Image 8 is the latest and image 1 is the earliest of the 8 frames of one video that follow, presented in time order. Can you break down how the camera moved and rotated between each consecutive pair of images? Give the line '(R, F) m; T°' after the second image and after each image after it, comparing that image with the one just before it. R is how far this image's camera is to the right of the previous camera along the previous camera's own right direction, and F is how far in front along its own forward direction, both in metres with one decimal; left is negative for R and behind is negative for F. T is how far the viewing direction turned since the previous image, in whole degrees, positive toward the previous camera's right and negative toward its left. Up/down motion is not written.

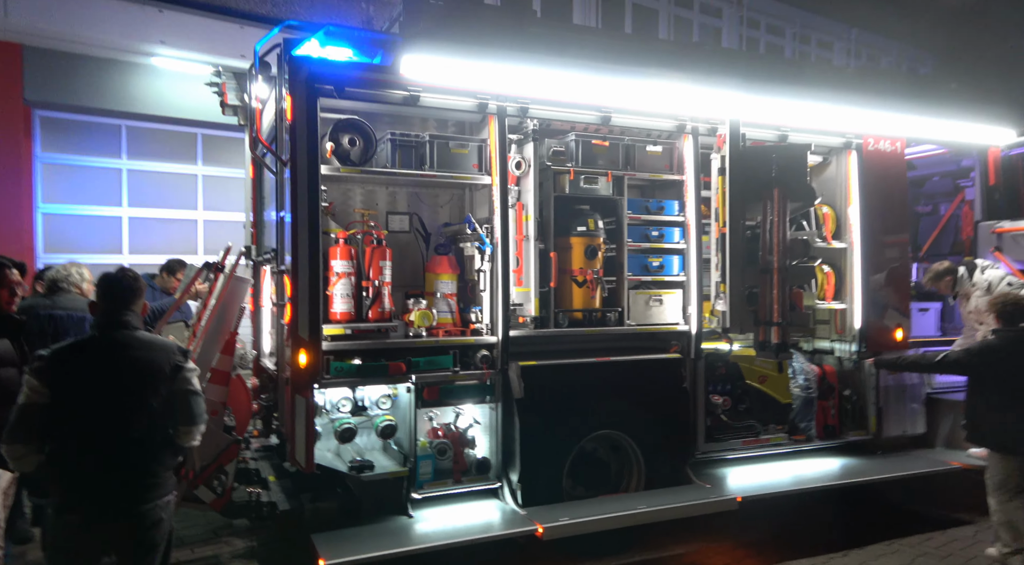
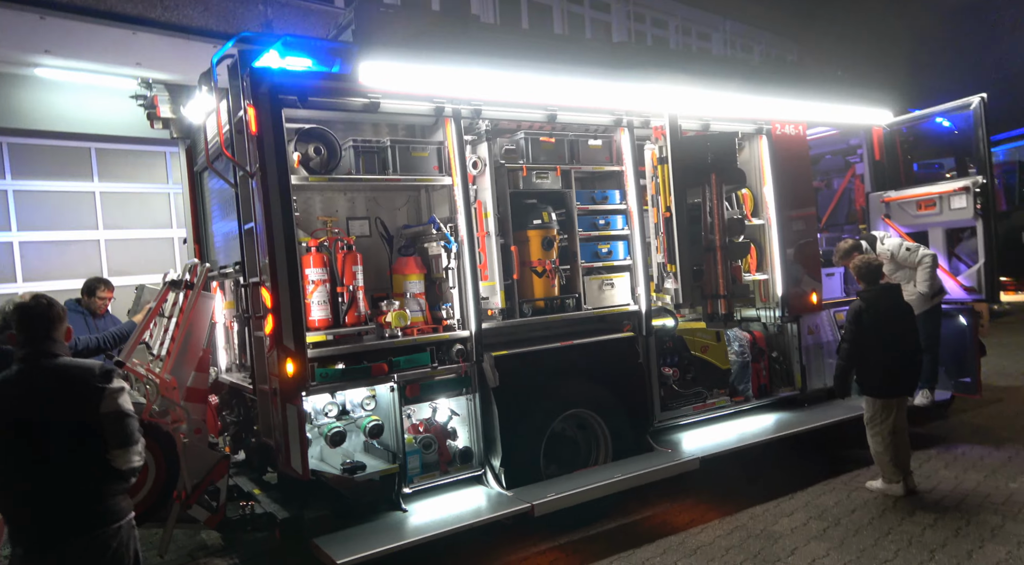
(-0.4, -0.2) m; +8°
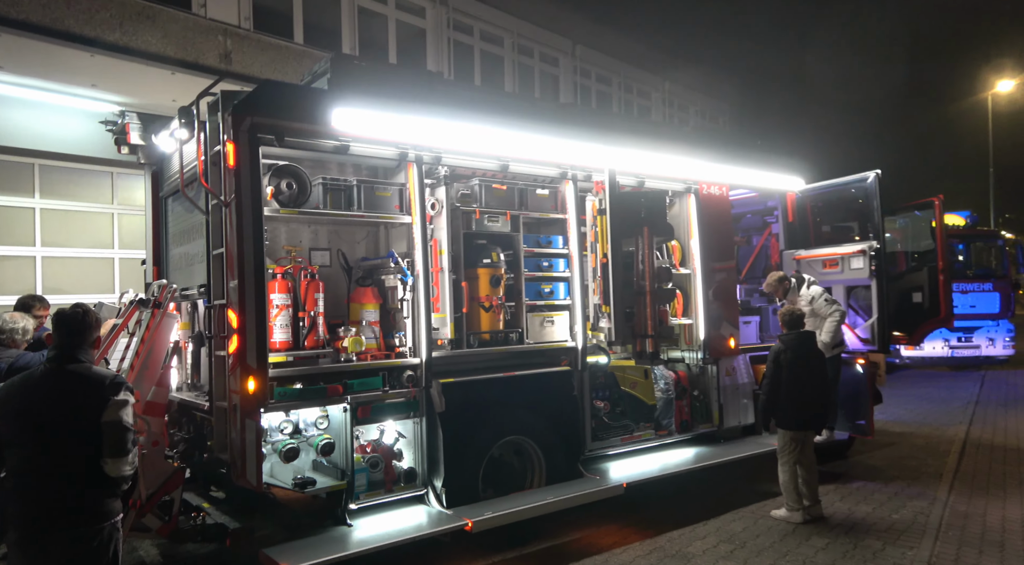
(-0.1, -0.4) m; +5°
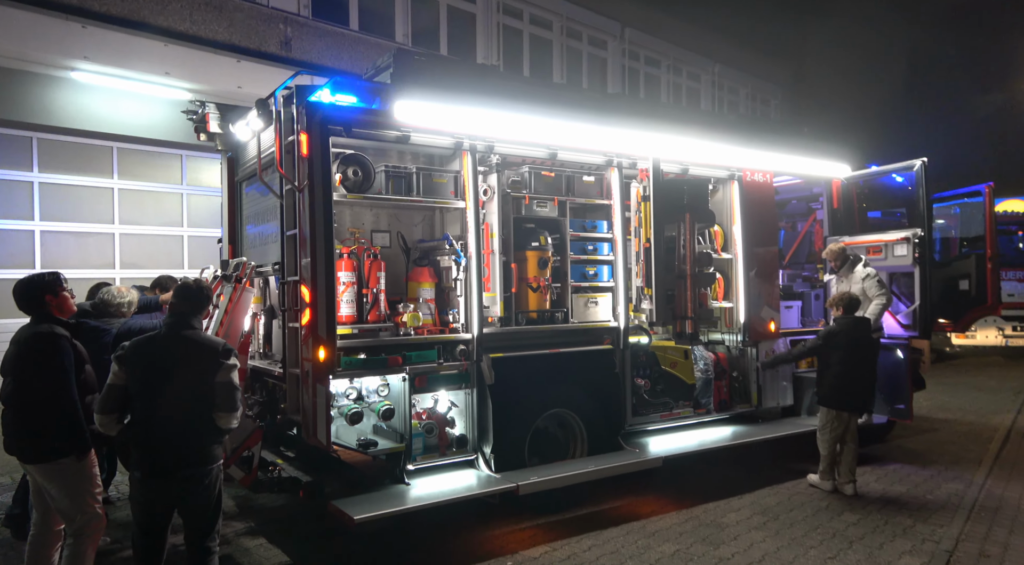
(0.0, -0.3) m; -4°
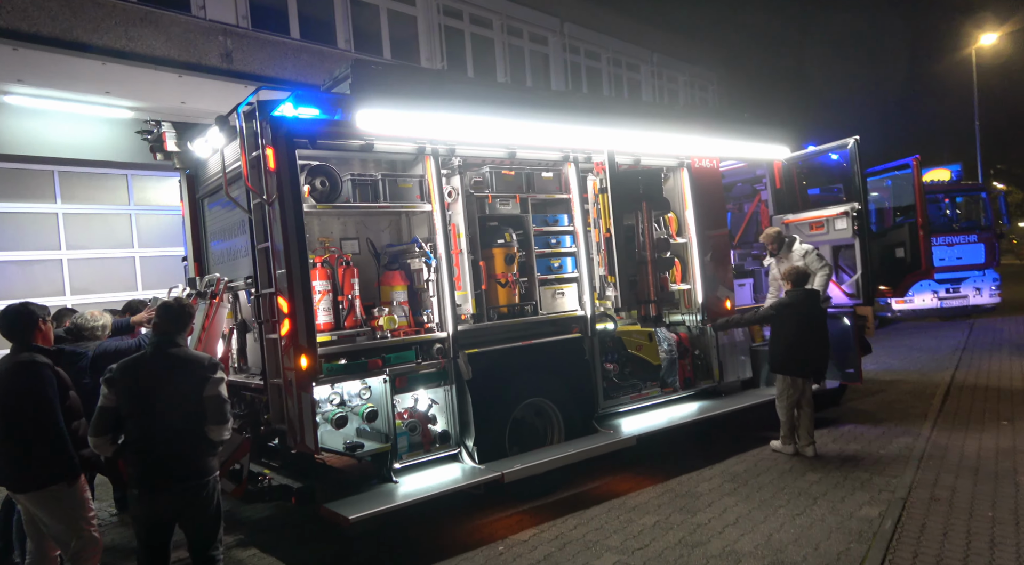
(-0.1, -0.2) m; +4°
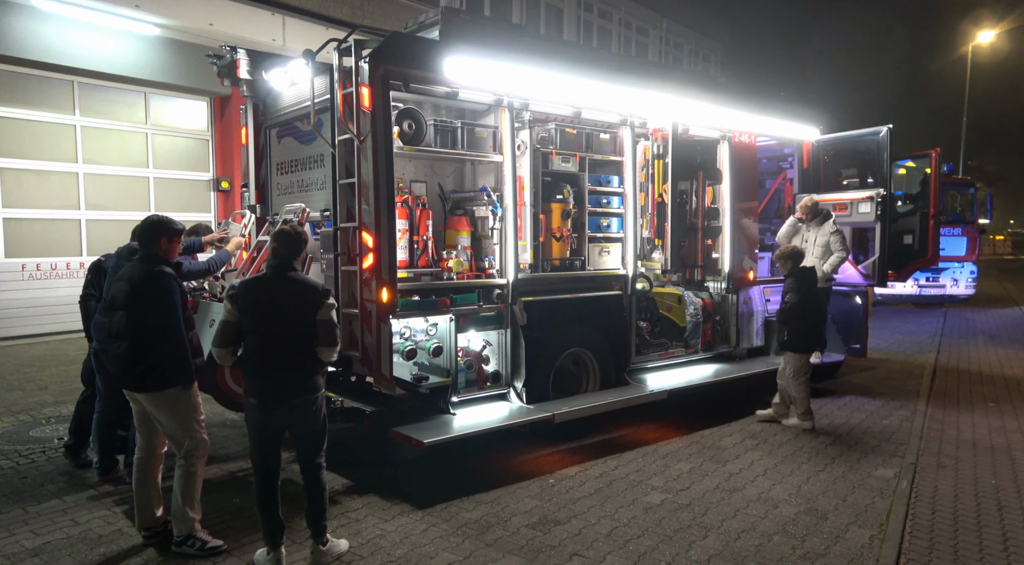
(-0.7, -0.3) m; +3°
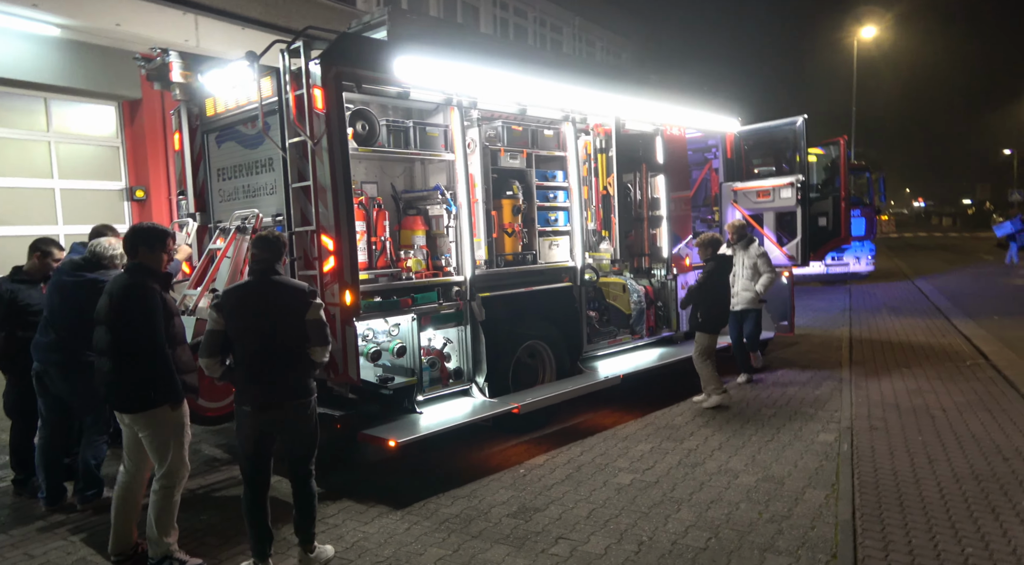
(-0.3, -0.1) m; +7°
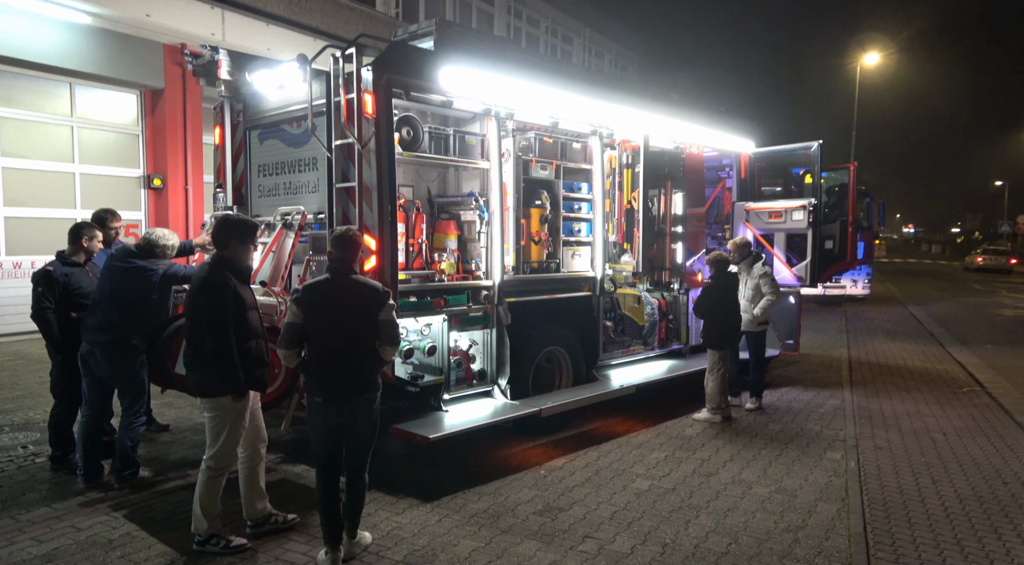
(-0.3, -0.2) m; +1°
